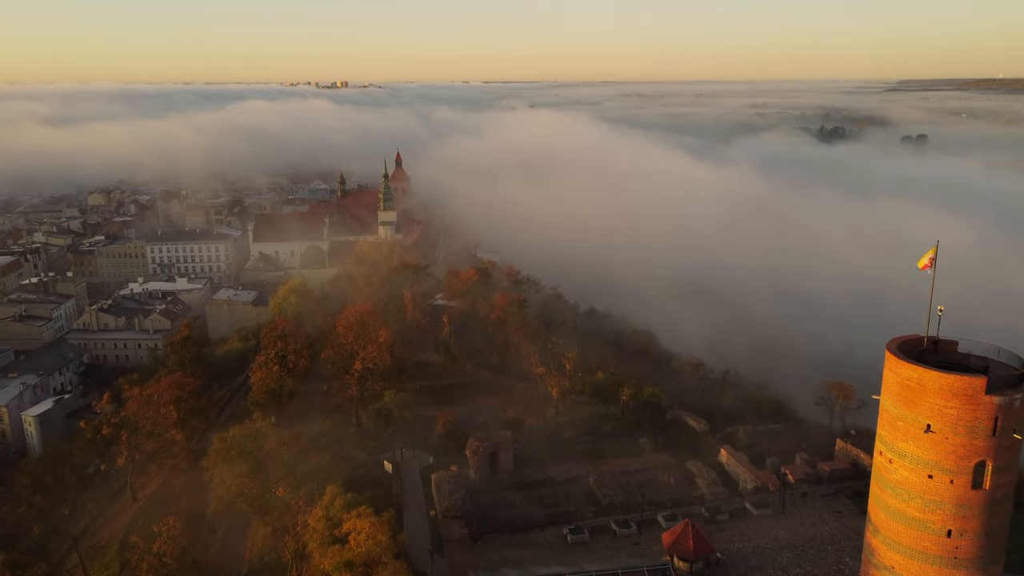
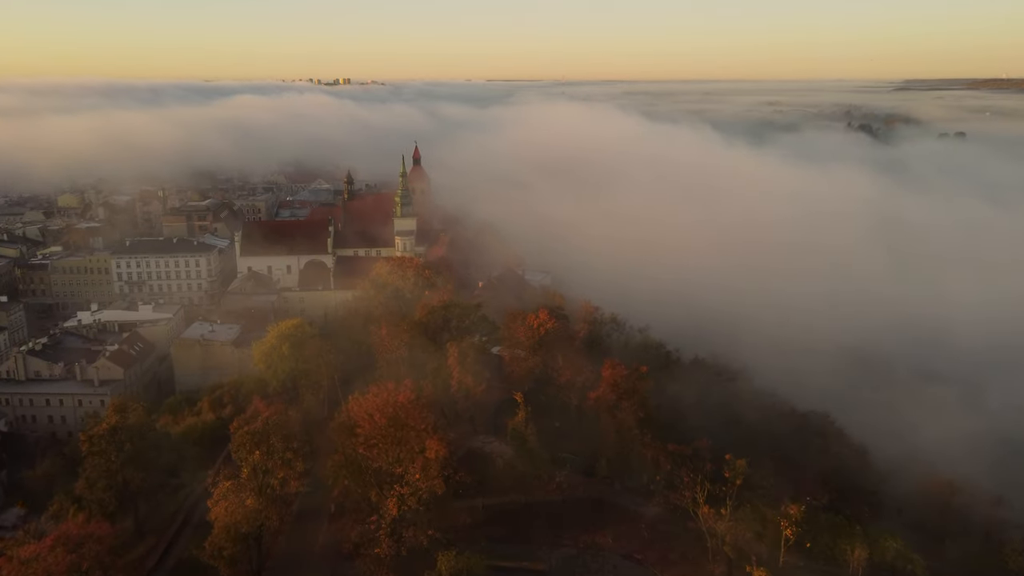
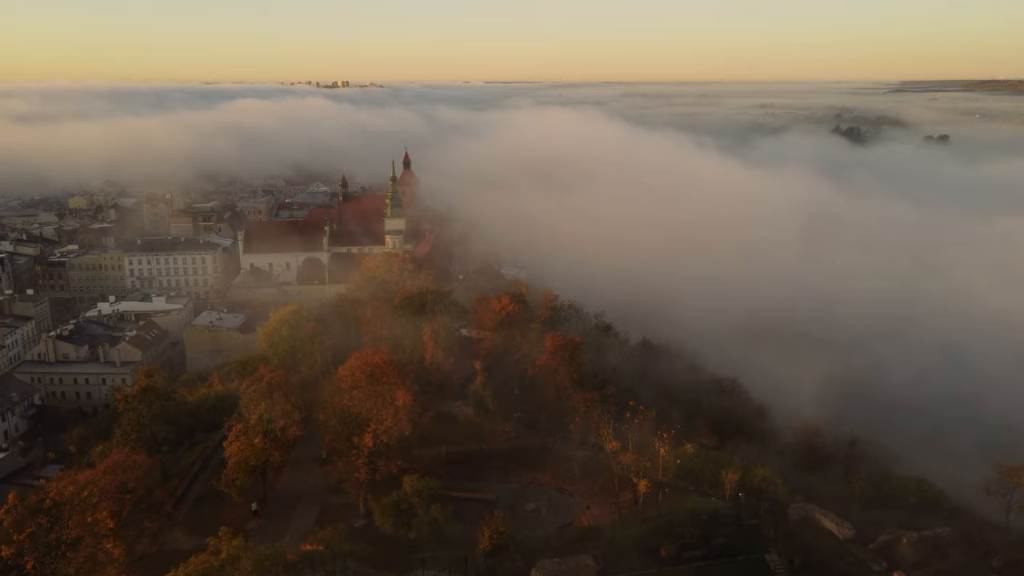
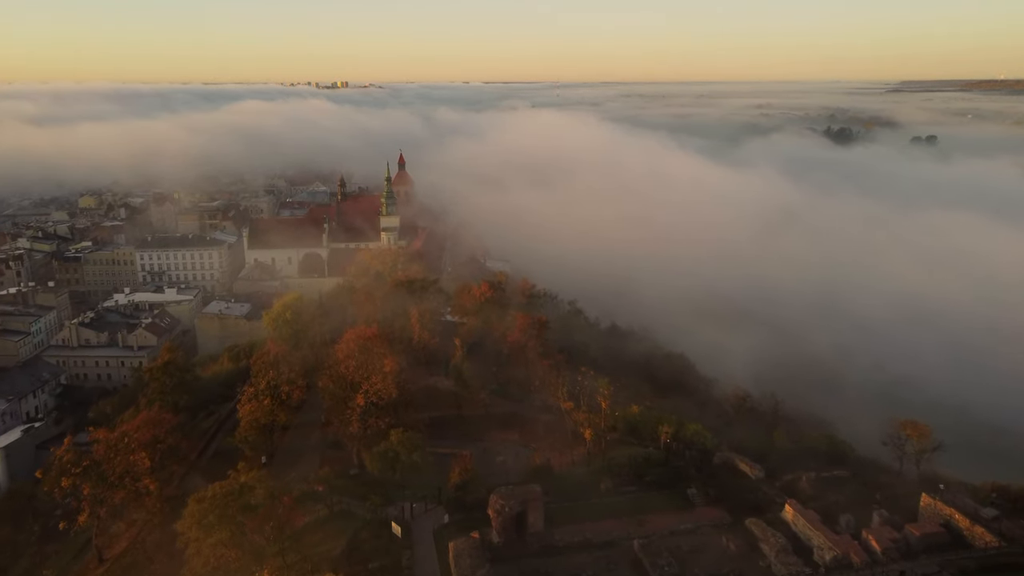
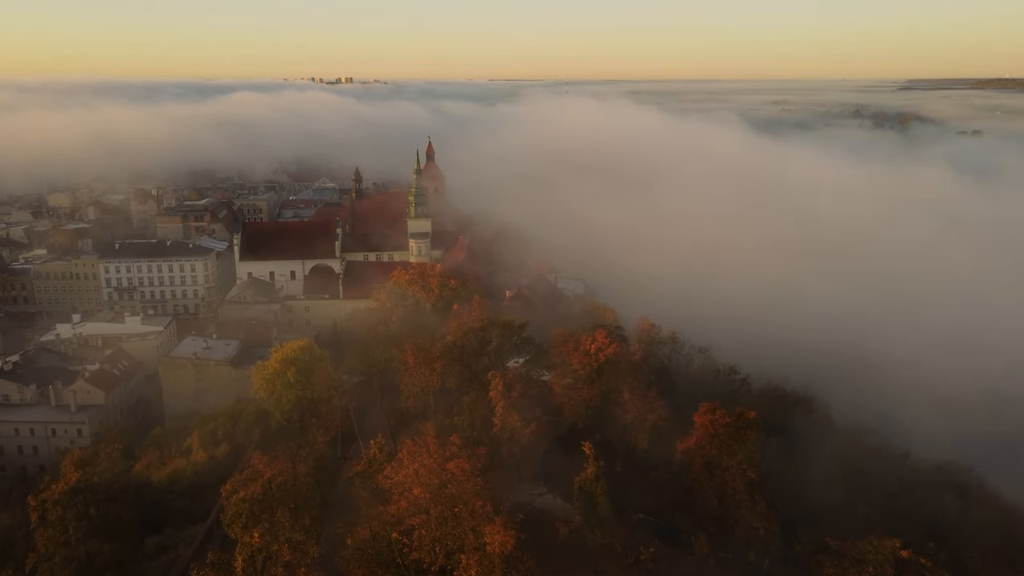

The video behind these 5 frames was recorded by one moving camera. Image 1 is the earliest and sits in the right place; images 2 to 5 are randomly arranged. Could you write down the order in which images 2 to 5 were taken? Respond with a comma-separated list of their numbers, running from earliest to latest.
4, 3, 2, 5
